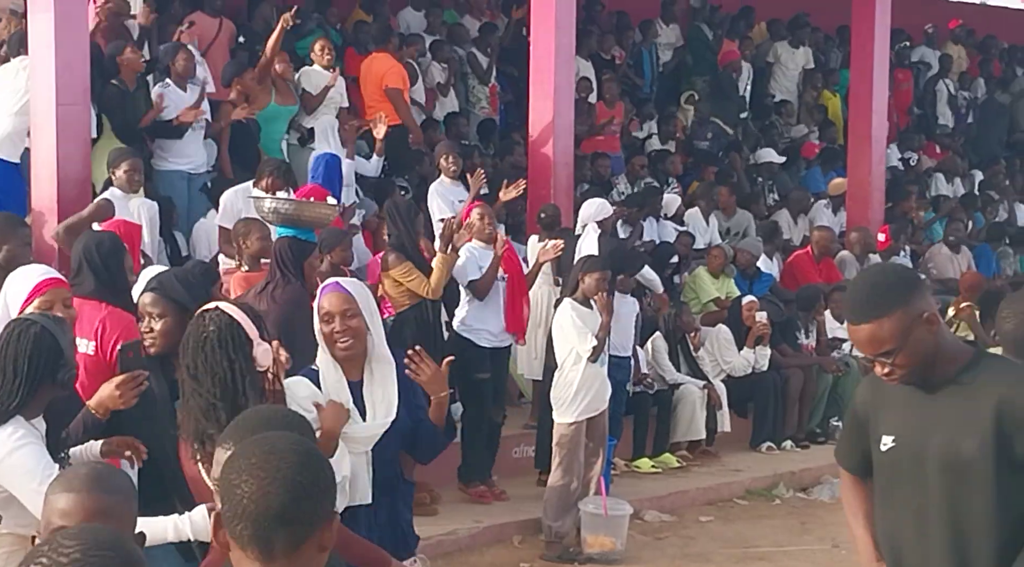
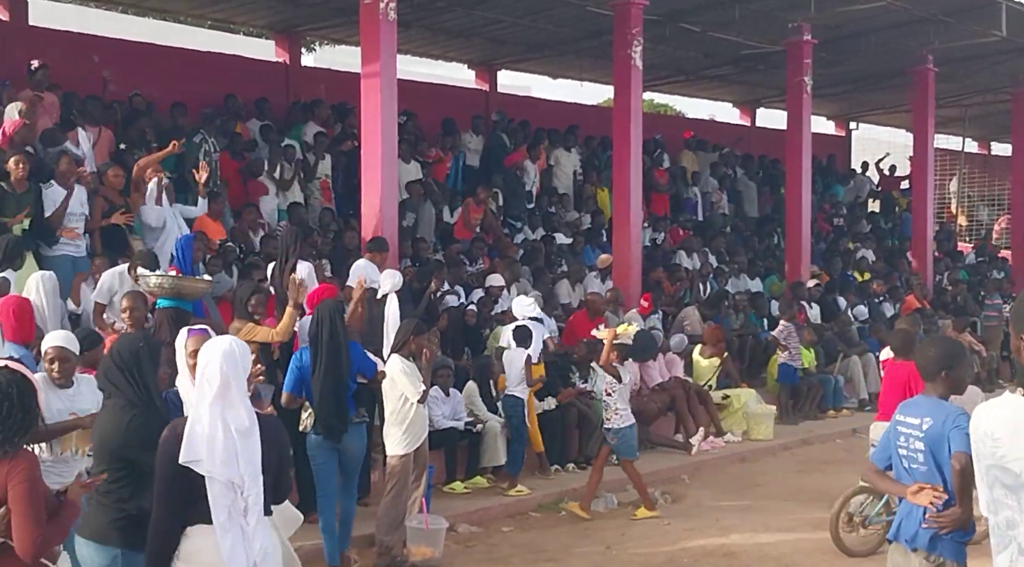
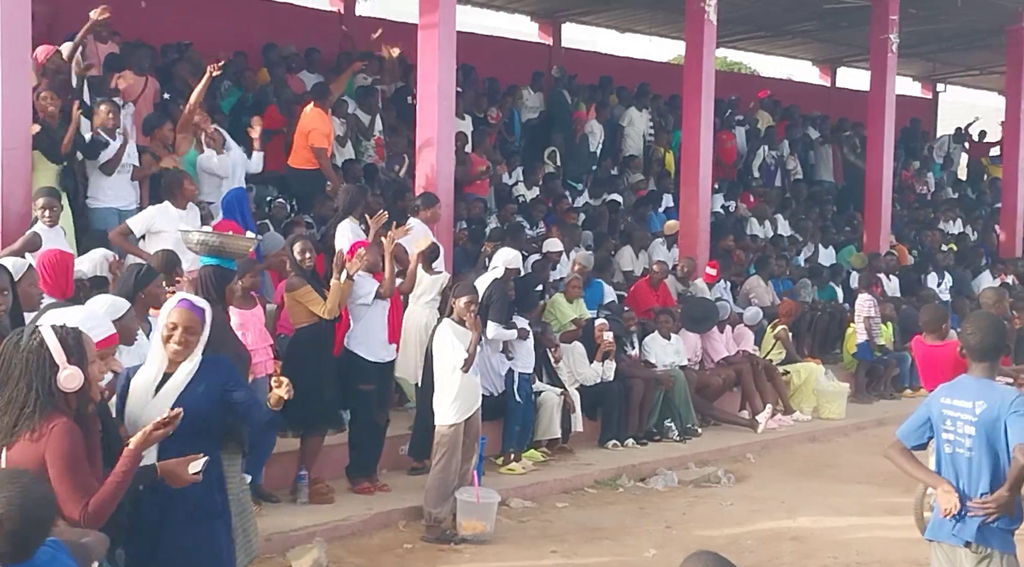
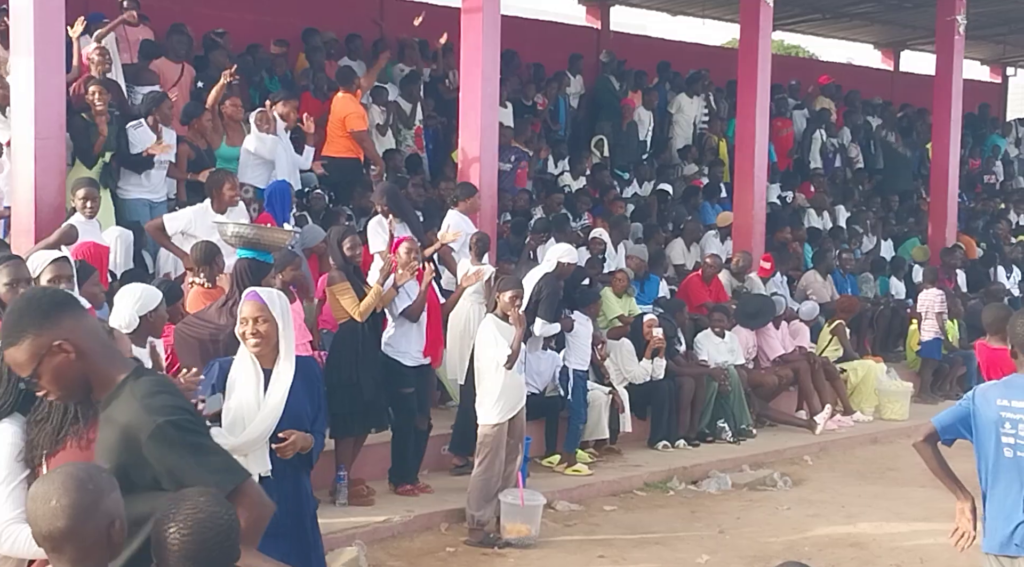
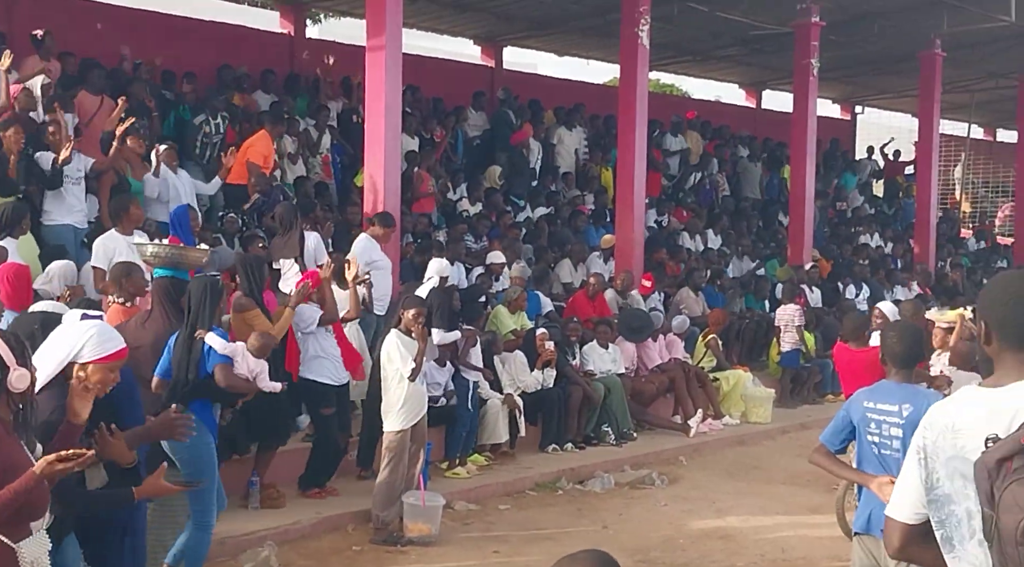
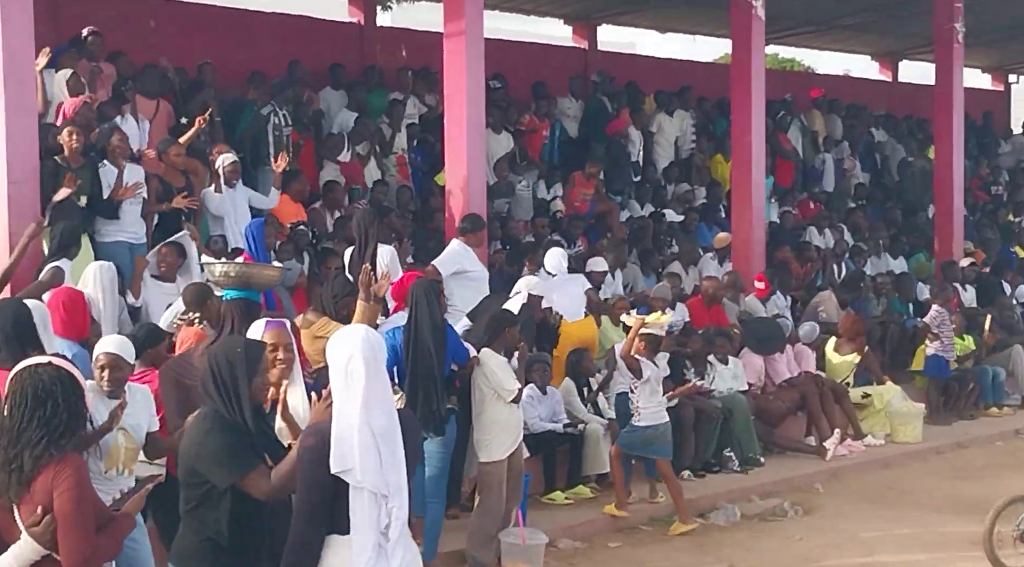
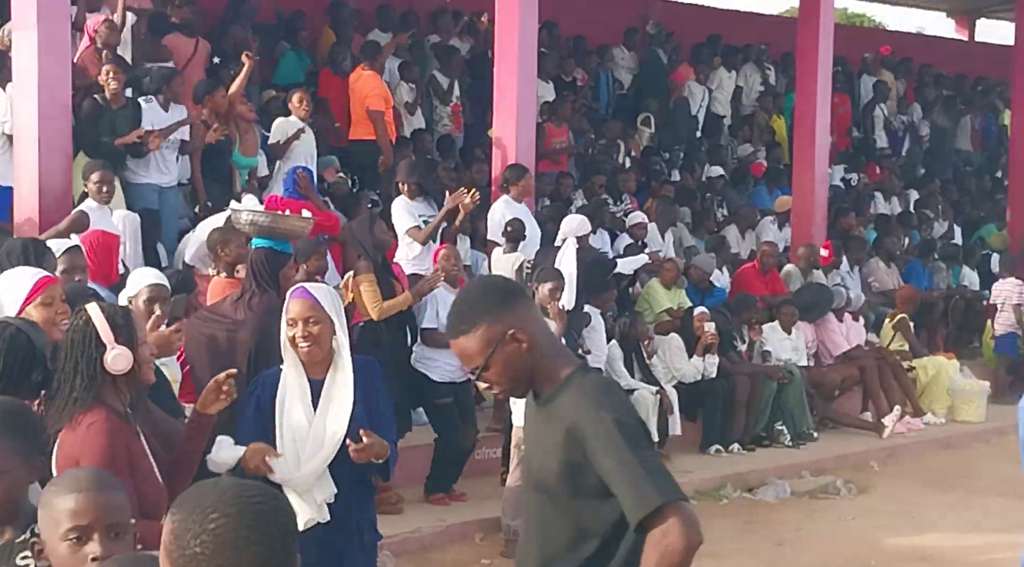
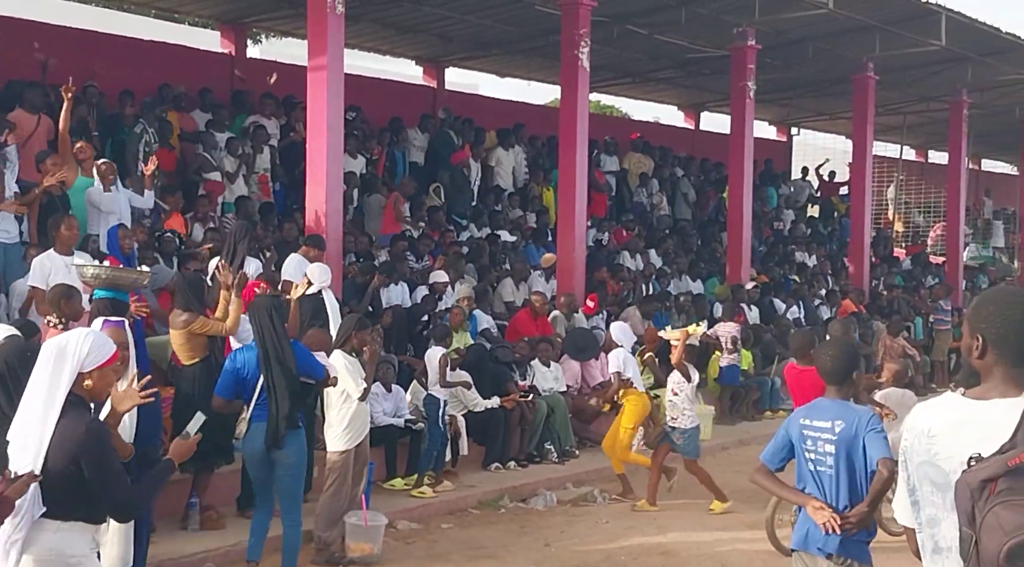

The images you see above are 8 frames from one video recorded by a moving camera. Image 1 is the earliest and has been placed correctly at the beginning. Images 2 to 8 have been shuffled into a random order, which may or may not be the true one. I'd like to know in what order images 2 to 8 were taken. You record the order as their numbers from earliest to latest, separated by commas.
7, 4, 3, 5, 8, 2, 6
